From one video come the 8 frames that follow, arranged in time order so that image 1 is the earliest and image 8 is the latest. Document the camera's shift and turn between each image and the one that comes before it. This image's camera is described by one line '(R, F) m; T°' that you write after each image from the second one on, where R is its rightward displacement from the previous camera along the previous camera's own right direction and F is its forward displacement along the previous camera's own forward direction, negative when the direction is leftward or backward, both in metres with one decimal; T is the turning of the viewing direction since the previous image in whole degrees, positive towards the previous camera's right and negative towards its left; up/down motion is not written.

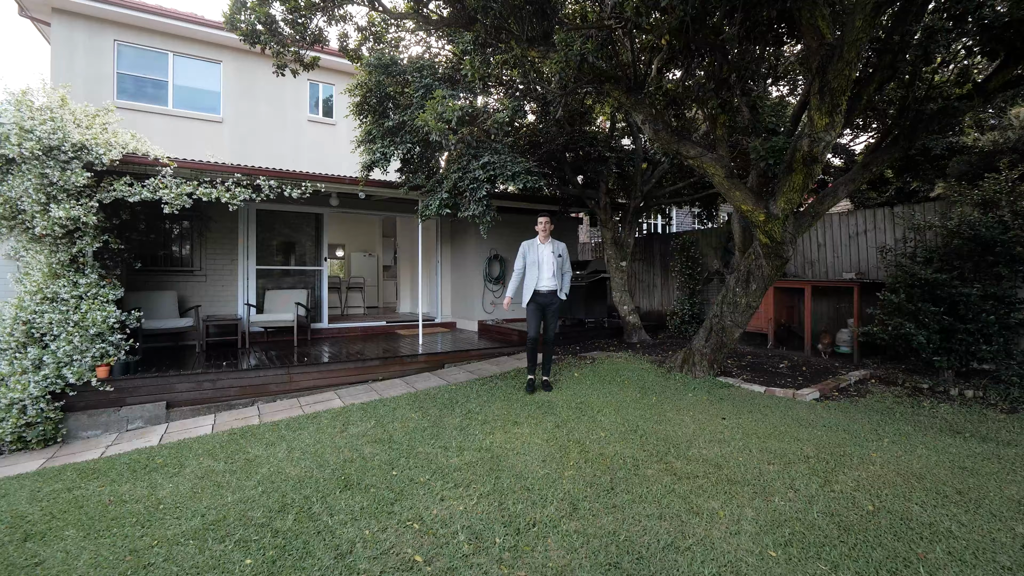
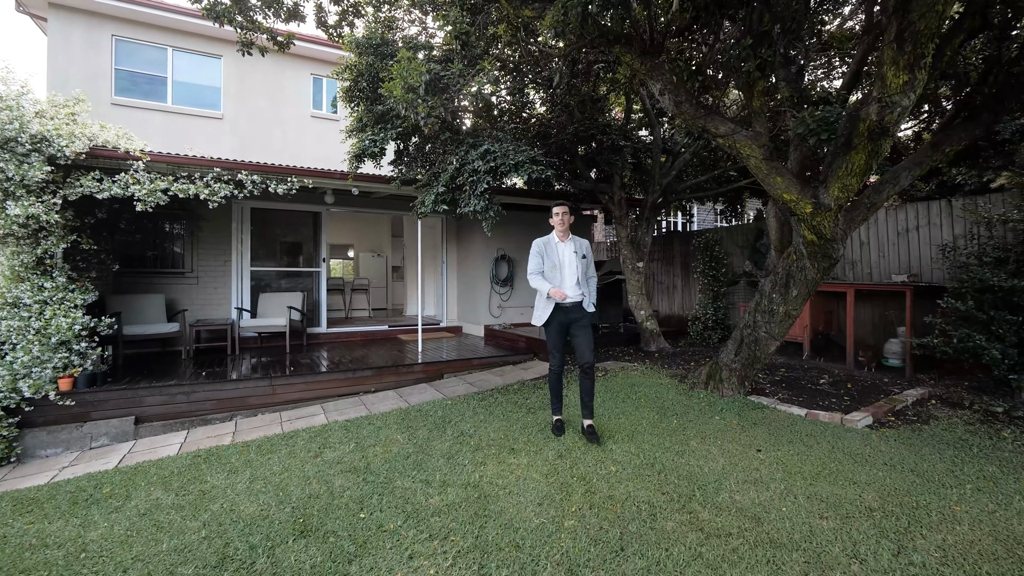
(+0.1, +0.5) m; -2°
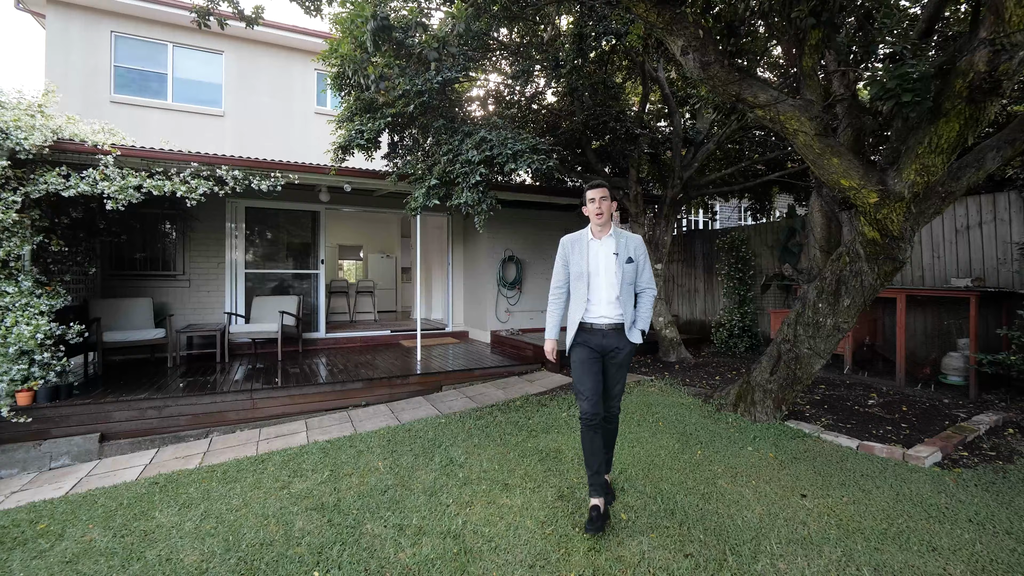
(+0.1, +0.5) m; -2°
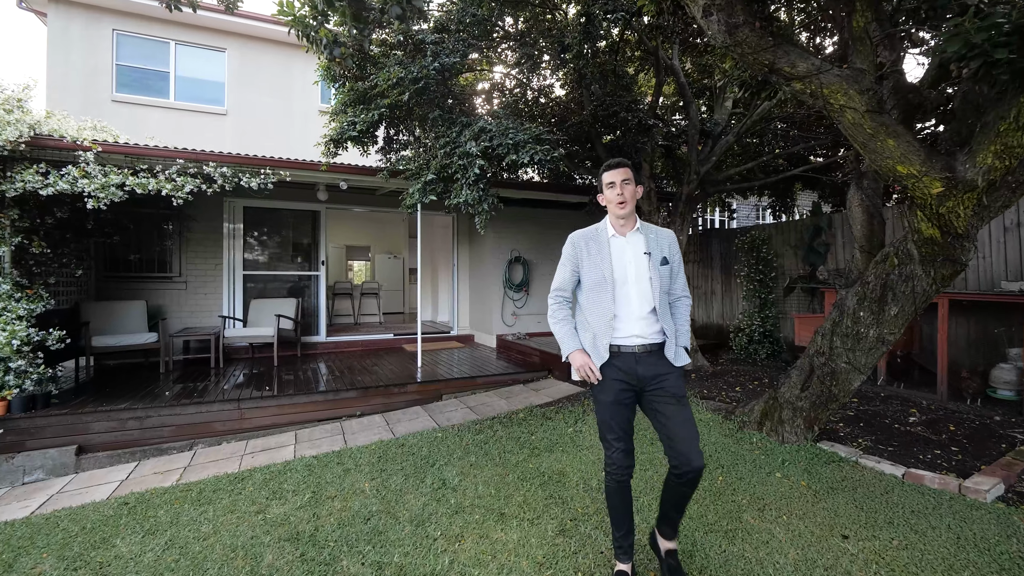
(+0.1, +0.3) m; -2°
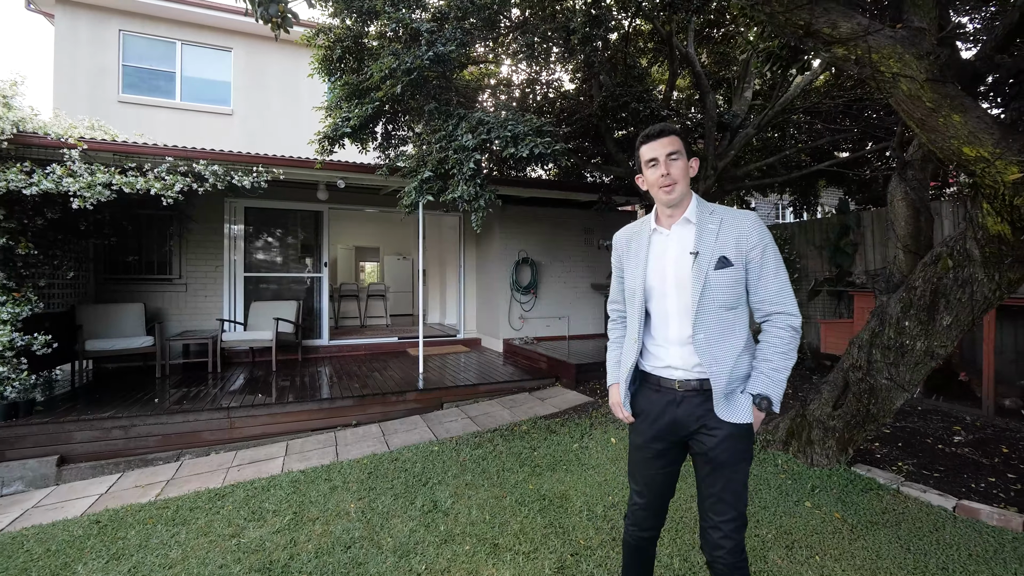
(+0.1, +0.3) m; -2°
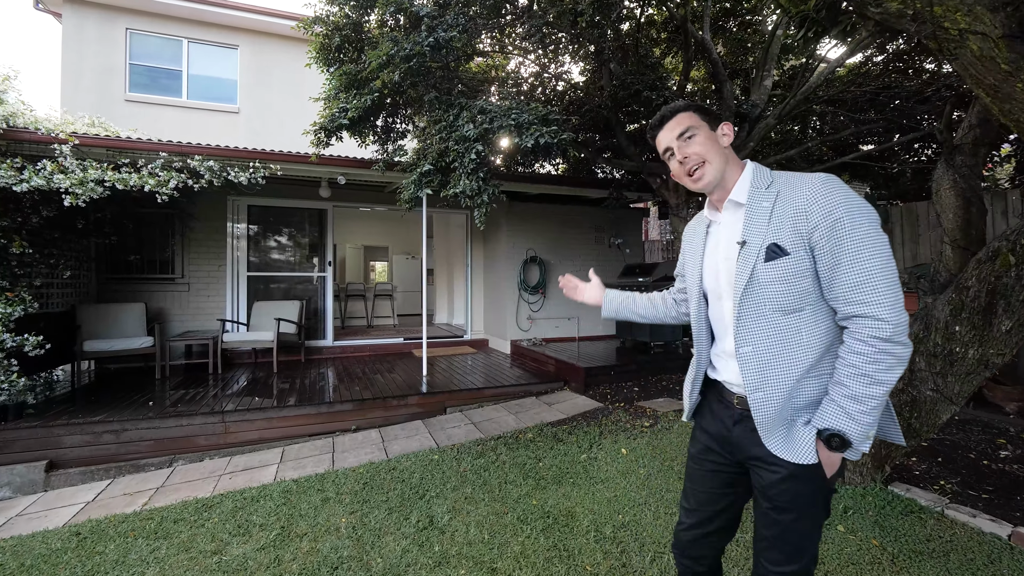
(+0.1, +0.2) m; -1°
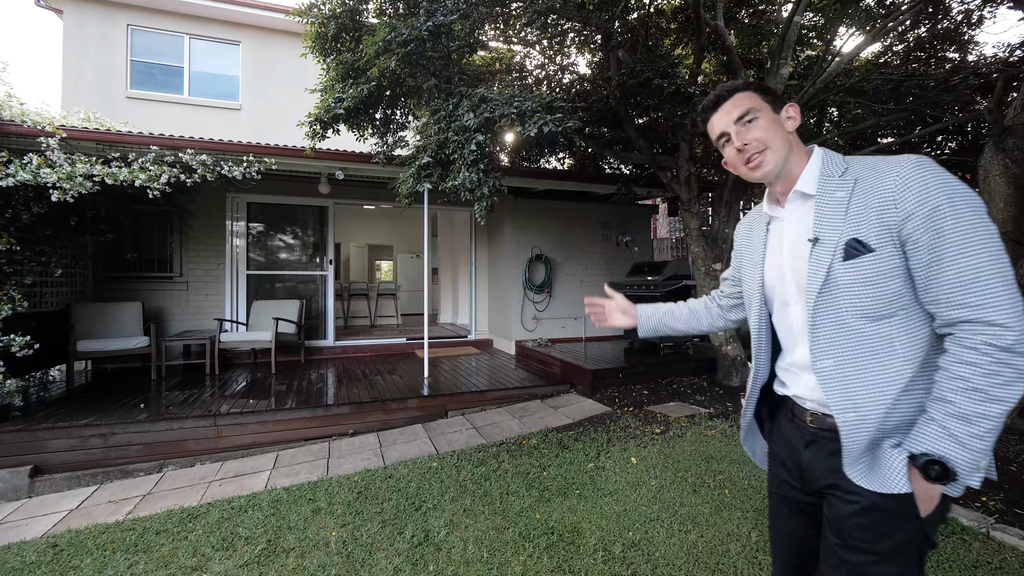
(0.0, +0.2) m; -1°
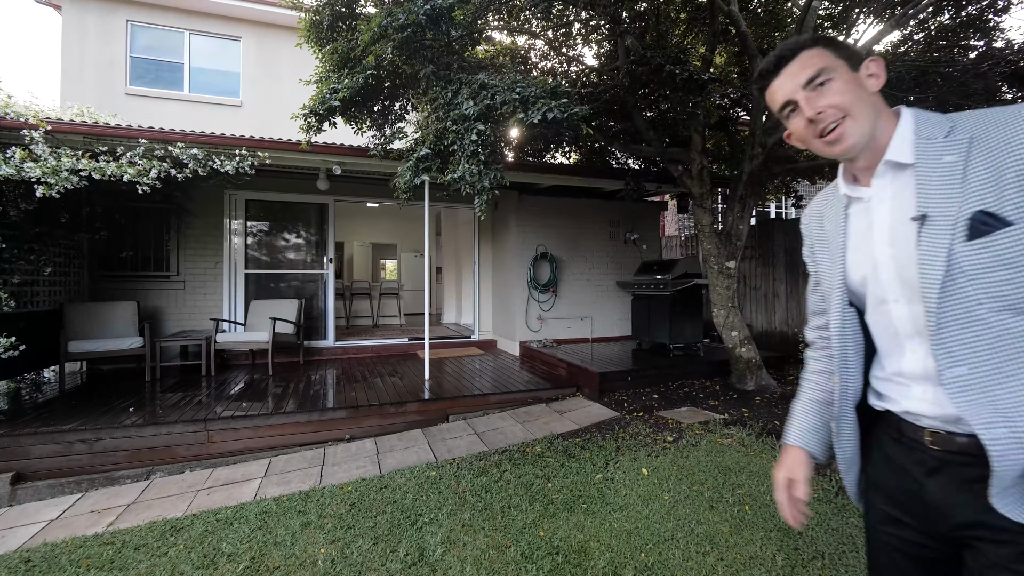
(0.0, +0.2) m; -1°
